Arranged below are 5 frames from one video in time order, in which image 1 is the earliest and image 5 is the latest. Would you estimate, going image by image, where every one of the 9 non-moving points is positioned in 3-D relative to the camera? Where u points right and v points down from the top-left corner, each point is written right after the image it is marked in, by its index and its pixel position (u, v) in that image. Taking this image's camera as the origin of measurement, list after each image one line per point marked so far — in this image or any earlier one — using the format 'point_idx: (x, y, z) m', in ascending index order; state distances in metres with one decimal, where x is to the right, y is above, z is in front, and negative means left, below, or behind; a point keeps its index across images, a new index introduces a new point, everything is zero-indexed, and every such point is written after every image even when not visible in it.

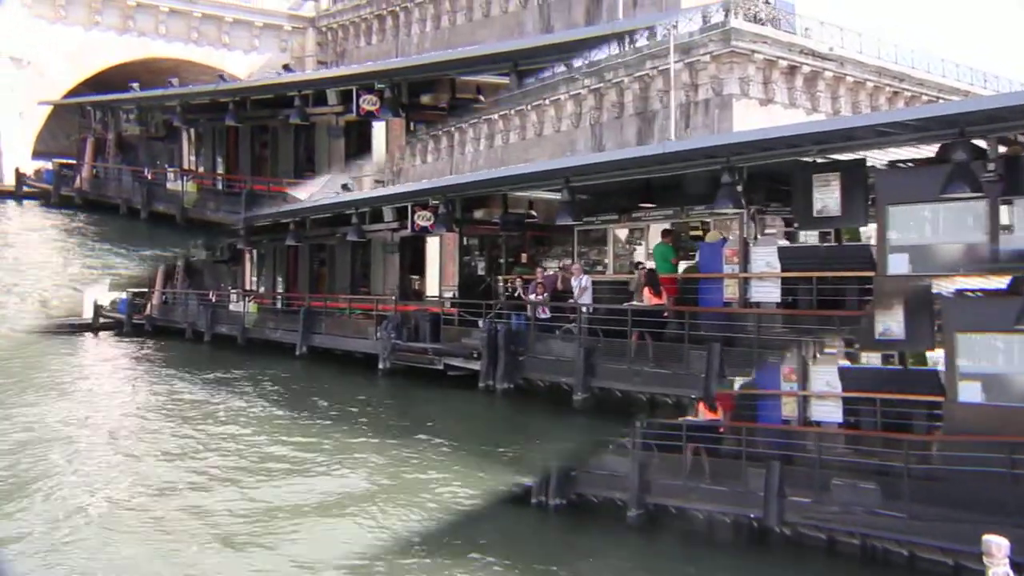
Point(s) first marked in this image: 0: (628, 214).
0: (+2.1, +1.3, +17.2) m
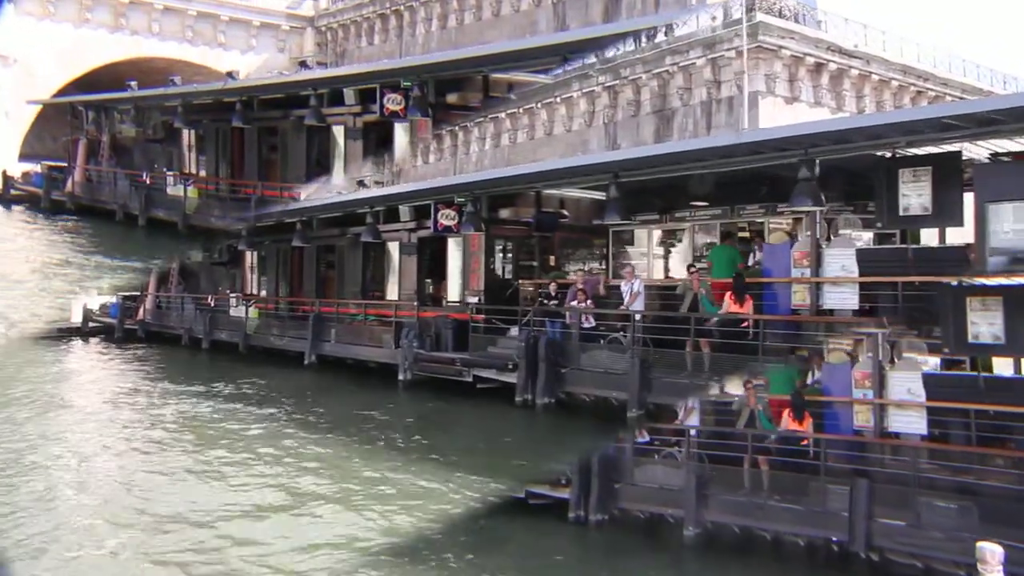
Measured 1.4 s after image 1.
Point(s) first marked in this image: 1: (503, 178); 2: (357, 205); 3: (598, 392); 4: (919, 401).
0: (+2.6, +1.2, +16.0) m
1: (-0.2, +1.7, +14.9) m
2: (-3.1, +1.7, +19.5) m
3: (+1.3, -1.5, +14.1) m
4: (+4.2, -1.2, +10.3) m
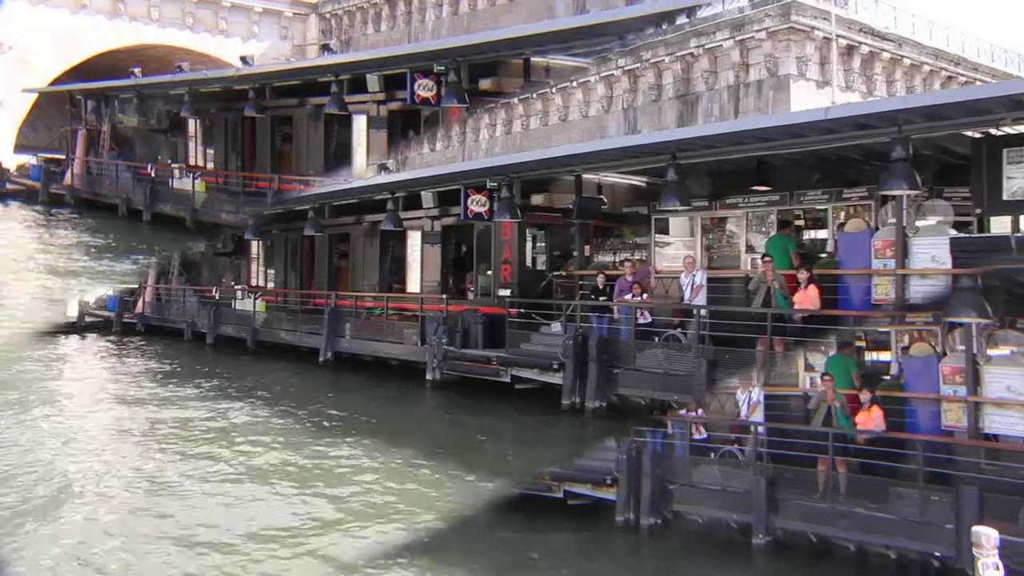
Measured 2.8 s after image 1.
0: (+3.1, +1.3, +15.0) m
1: (+0.4, +1.8, +13.8) m
2: (-2.6, +1.8, +18.4) m
3: (+1.8, -1.4, +13.1) m
4: (+4.8, -1.1, +9.2) m
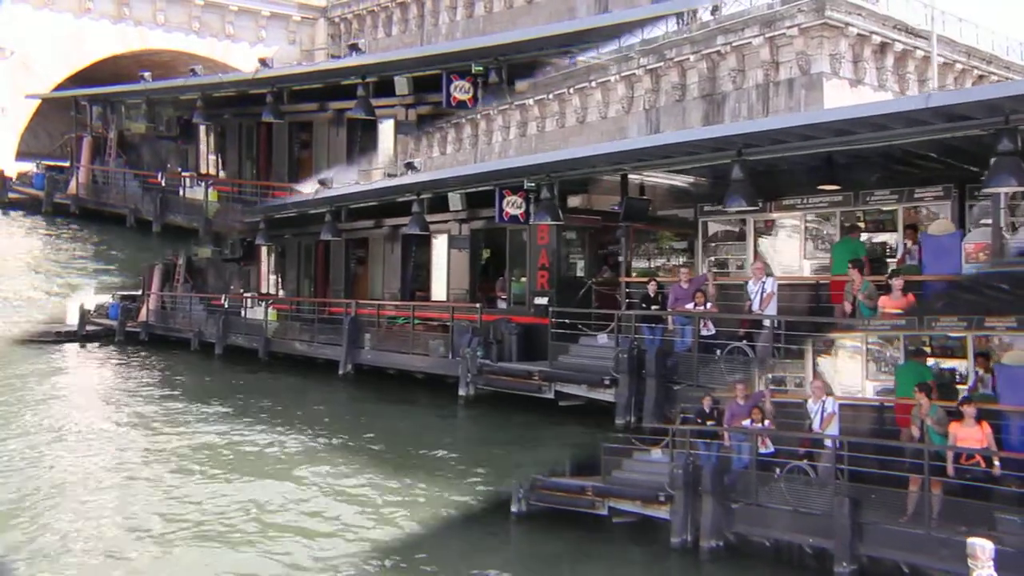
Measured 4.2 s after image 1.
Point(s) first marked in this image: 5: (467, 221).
0: (+3.6, +1.2, +14.0) m
1: (+0.9, +1.7, +12.9) m
2: (-2.1, +1.7, +17.5) m
3: (+2.3, -1.5, +12.1) m
4: (+5.3, -1.2, +8.2) m
5: (-0.9, +1.3, +19.5) m
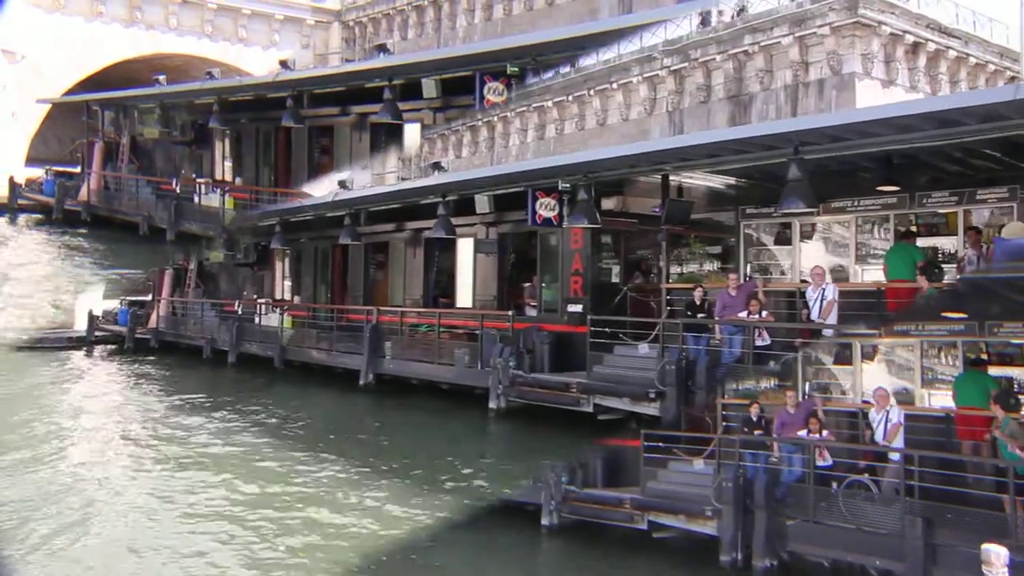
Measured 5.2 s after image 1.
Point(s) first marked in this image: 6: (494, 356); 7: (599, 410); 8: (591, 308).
0: (+4.1, +1.1, +13.3) m
1: (+1.3, +1.6, +12.3) m
2: (-1.6, +1.6, +16.9) m
3: (+2.7, -1.5, +11.4) m
4: (+5.7, -1.2, +7.6) m
5: (-0.5, +1.2, +18.8) m
6: (-0.5, -1.1, +15.9) m
7: (+1.2, -1.8, +14.5) m
8: (+1.2, -0.3, +16.0) m
